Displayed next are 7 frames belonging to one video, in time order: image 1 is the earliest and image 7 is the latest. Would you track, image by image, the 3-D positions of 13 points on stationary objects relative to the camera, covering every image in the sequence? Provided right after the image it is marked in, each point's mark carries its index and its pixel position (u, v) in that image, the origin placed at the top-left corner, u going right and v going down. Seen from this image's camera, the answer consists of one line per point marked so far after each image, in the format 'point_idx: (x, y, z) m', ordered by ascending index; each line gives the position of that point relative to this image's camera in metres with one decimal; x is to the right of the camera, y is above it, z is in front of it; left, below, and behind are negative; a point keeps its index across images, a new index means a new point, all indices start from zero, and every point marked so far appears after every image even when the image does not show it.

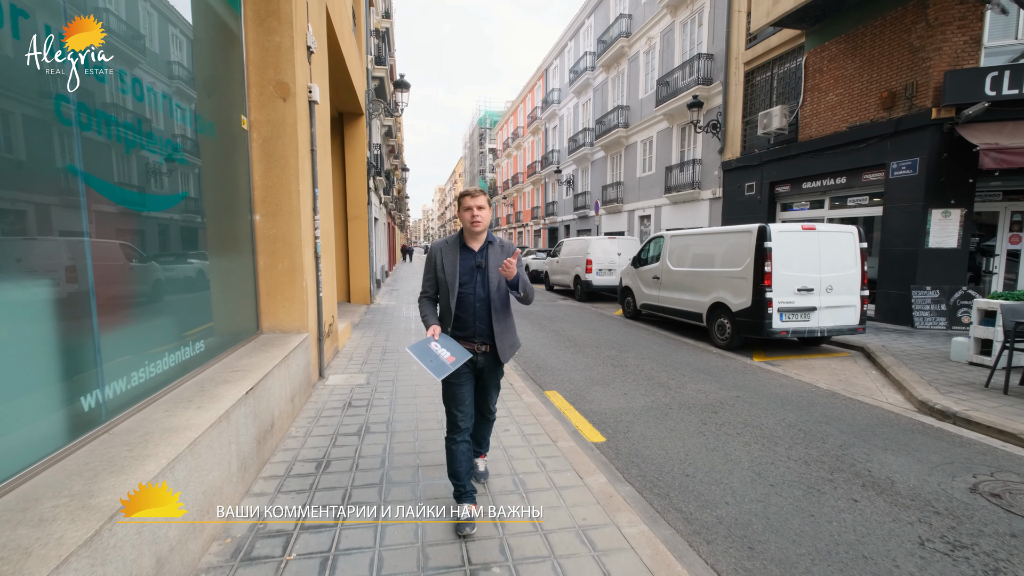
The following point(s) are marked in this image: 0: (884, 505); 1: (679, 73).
0: (+2.5, -1.4, +3.0) m
1: (+6.0, +7.7, +16.3) m
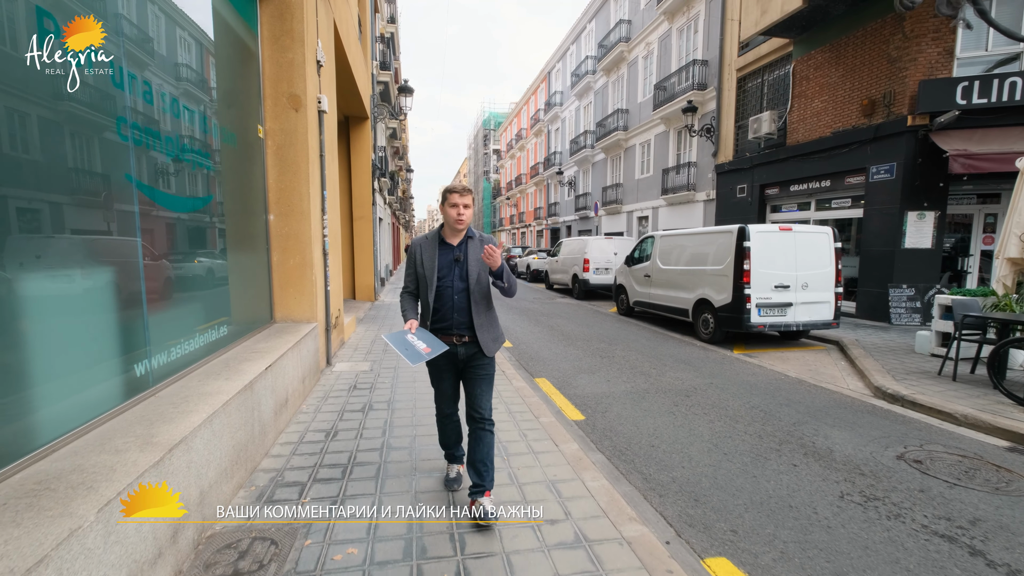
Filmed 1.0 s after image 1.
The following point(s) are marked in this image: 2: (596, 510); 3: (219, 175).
0: (+2.3, -1.4, +3.5) m
1: (+6.0, +7.7, +16.7) m
2: (+0.5, -1.4, +2.9) m
3: (-2.6, +1.0, +3.8) m
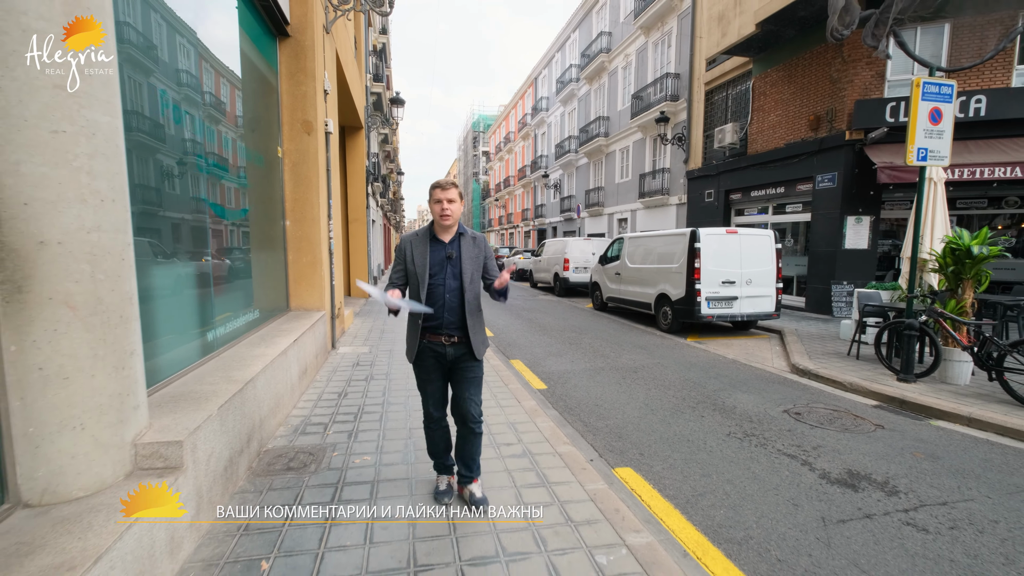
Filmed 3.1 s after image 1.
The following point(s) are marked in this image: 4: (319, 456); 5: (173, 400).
0: (+2.1, -1.3, +4.5) m
1: (+5.5, +7.8, +17.8) m
2: (+0.3, -1.3, +3.9) m
3: (-2.9, +1.1, +4.7) m
4: (-1.5, -1.3, +3.6) m
5: (-2.1, -0.7, +2.9) m
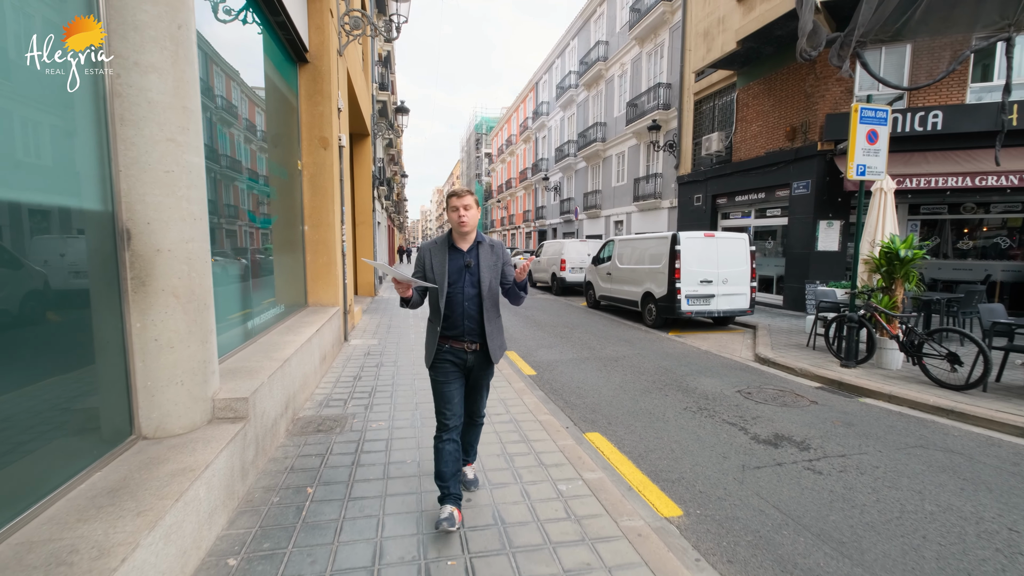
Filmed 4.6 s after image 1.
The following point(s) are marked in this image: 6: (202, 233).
0: (+2.0, -1.2, +5.3) m
1: (+5.4, +7.8, +18.6) m
2: (+0.1, -1.2, +4.7) m
3: (-3.0, +1.1, +5.5) m
4: (-1.6, -1.3, +4.4) m
5: (-2.2, -0.7, +3.7) m
6: (-2.0, +0.3, +2.9) m
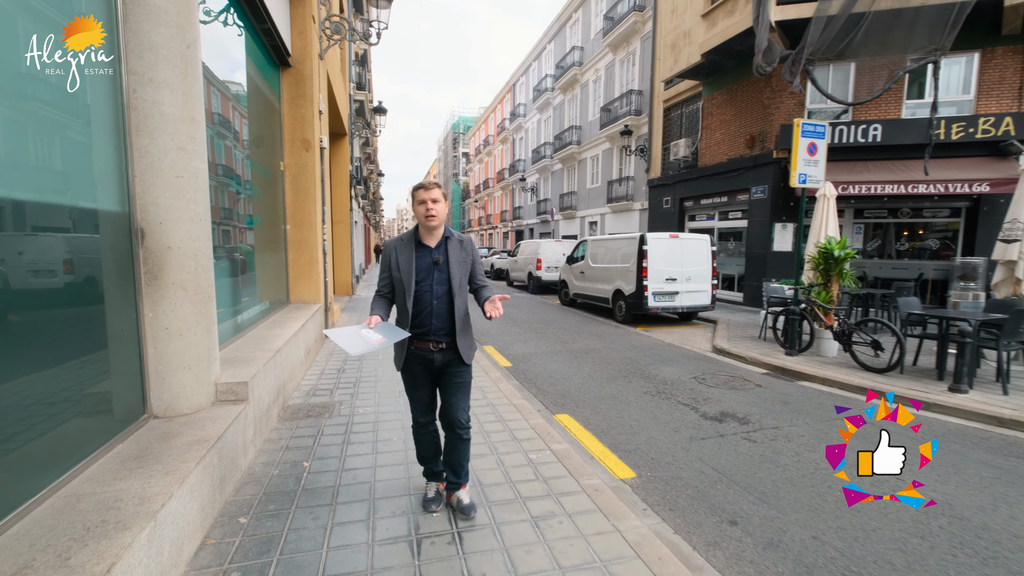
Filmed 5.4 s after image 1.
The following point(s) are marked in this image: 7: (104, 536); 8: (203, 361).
0: (+1.7, -1.2, +5.8) m
1: (+4.4, +7.8, +19.2) m
2: (-0.1, -1.2, +5.1) m
3: (-3.3, +1.2, +5.8) m
4: (-1.9, -1.2, +4.7) m
5: (-2.4, -0.6, +4.0) m
6: (-2.1, +0.4, +3.2) m
7: (-1.5, -0.9, +1.7) m
8: (-2.1, -0.5, +3.0) m
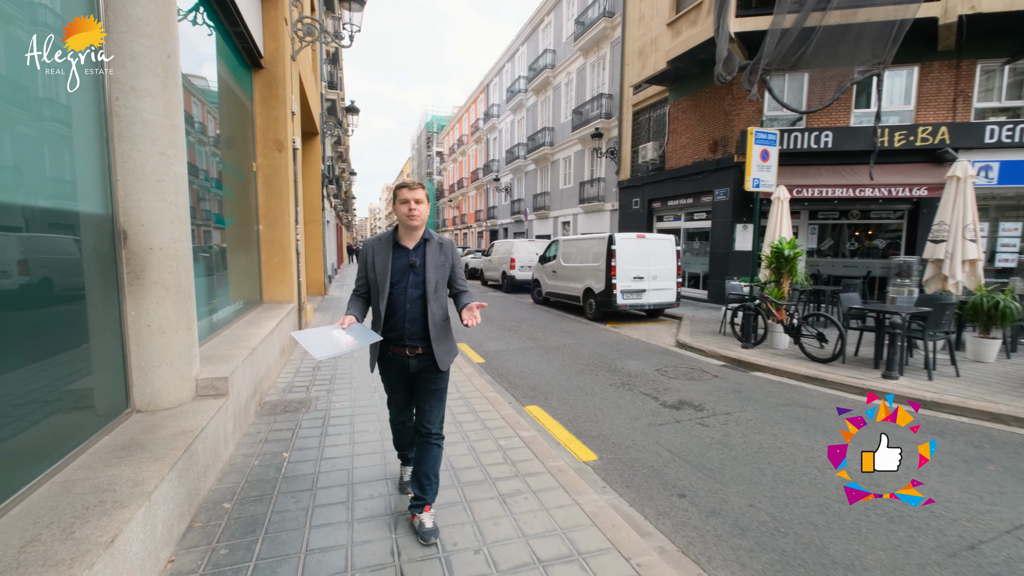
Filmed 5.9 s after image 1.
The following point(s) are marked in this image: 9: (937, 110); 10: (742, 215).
0: (+1.3, -1.2, +6.1) m
1: (+3.3, +7.9, +19.7) m
2: (-0.4, -1.2, +5.3) m
3: (-3.6, +1.2, +5.8) m
4: (-2.2, -1.2, +4.8) m
5: (-2.7, -0.6, +4.1) m
6: (-2.4, +0.4, +3.3) m
7: (-1.7, -0.9, +1.9) m
8: (-2.3, -0.5, +3.2) m
9: (+10.7, +4.5, +11.4) m
10: (+6.0, +1.9, +11.9) m
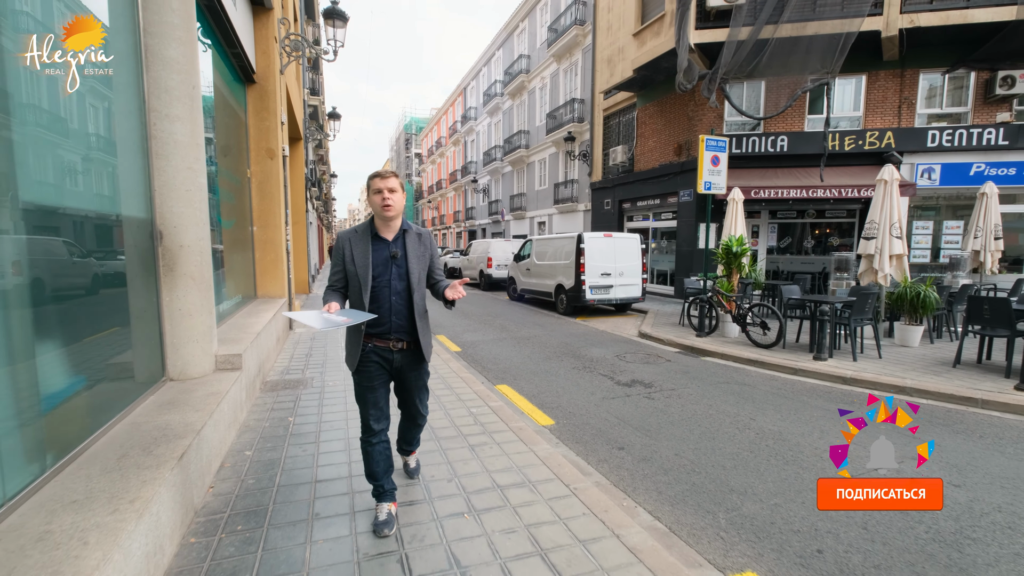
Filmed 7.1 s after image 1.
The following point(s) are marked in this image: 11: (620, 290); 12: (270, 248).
0: (+0.9, -1.1, +6.8) m
1: (+2.3, +8.0, +20.4) m
2: (-0.8, -1.1, +6.0) m
3: (-4.0, +1.2, +6.3) m
4: (-2.5, -1.2, +5.4) m
5: (-3.0, -0.6, +4.6) m
6: (-2.6, +0.5, +3.8) m
7: (-1.9, -0.8, +2.4) m
8: (-2.5, -0.4, +3.7) m
9: (+10.0, +4.6, +12.5) m
10: (+5.4, +2.1, +12.7) m
11: (+2.6, 0.0, +11.1) m
12: (-4.3, +0.7, +8.0) m
